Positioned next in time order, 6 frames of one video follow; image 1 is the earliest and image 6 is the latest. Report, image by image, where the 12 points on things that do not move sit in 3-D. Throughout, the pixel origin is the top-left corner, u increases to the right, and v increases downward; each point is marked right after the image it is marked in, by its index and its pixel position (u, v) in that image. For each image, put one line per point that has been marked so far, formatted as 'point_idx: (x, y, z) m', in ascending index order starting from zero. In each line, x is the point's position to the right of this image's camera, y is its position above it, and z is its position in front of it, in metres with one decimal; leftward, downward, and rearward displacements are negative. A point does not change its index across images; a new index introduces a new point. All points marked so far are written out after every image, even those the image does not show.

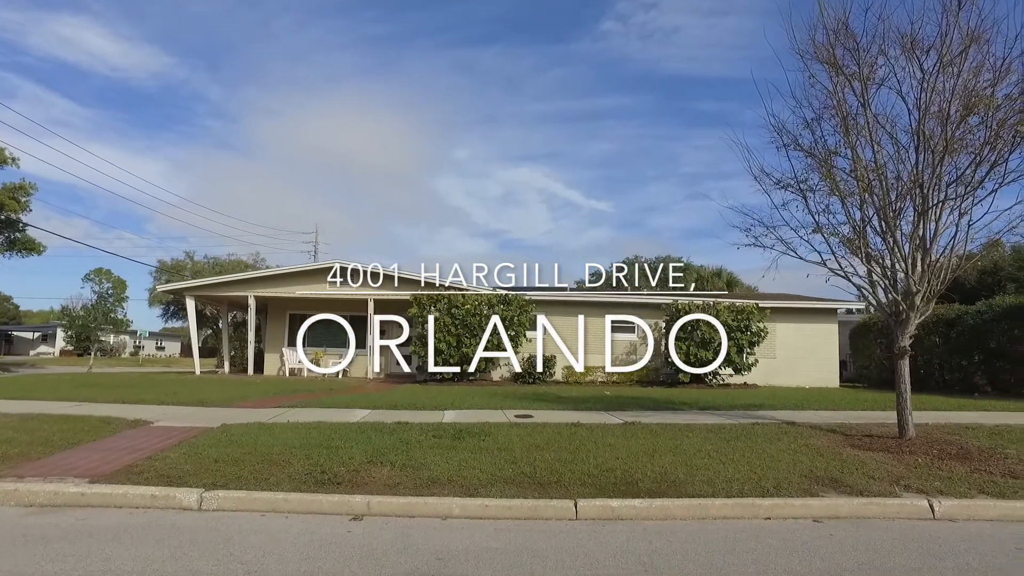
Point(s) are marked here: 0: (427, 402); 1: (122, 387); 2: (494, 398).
0: (-1.7, -2.3, +14.2) m
1: (-9.4, -2.4, +16.7) m
2: (-0.4, -2.5, +15.8) m
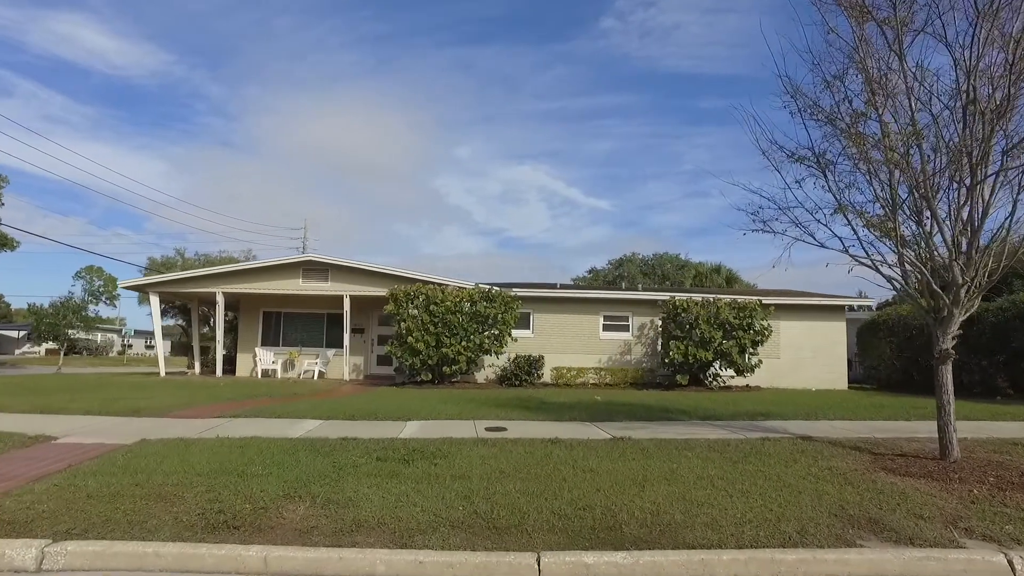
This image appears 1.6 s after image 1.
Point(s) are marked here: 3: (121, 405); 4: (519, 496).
0: (-2.2, -2.2, +12.6) m
1: (-9.9, -2.3, +15.1) m
2: (-0.8, -2.4, +14.3) m
3: (-6.9, -2.1, +12.3) m
4: (+0.1, -1.8, +6.1) m
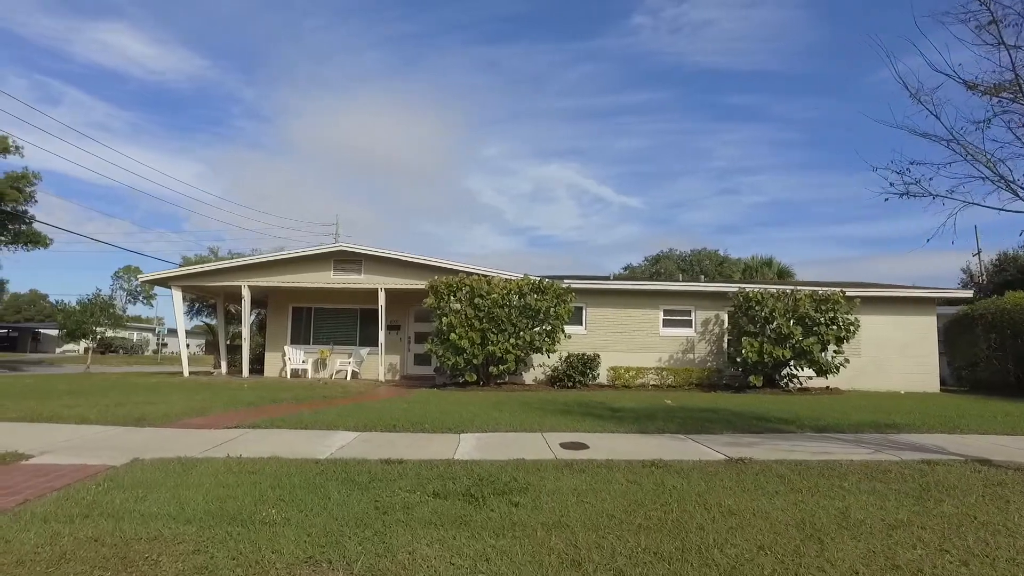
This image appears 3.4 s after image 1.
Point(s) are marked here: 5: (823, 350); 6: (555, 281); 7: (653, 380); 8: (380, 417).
0: (-1.1, -2.0, +10.7) m
1: (-8.7, -2.1, +13.5) m
2: (+0.3, -2.1, +12.3) m
3: (-5.9, -1.9, +10.6) m
4: (+0.8, -1.6, +4.1) m
5: (+8.1, -1.6, +18.0) m
6: (+1.1, +0.2, +17.4) m
7: (+3.9, -2.6, +19.4) m
8: (-2.0, -2.0, +10.5) m
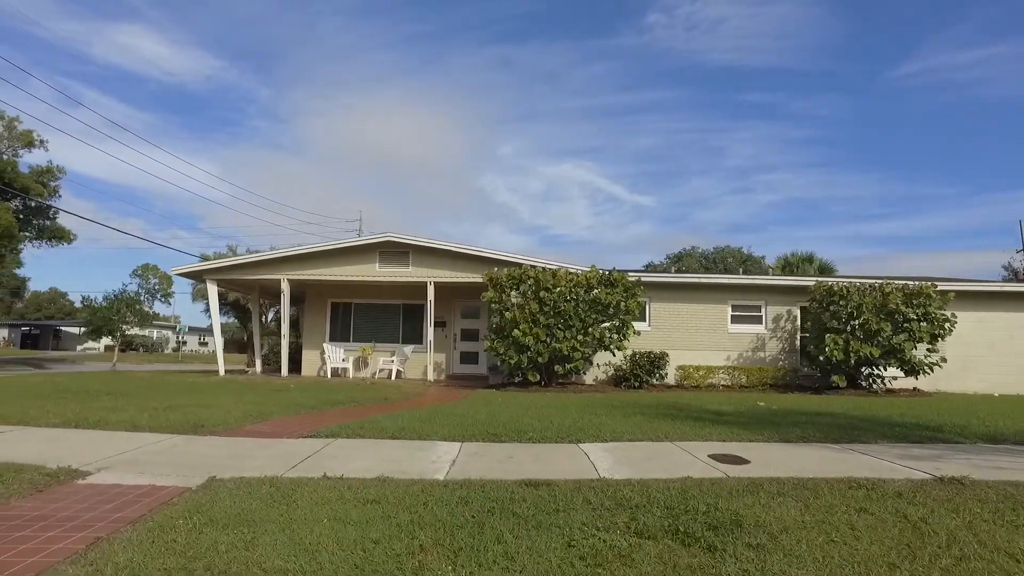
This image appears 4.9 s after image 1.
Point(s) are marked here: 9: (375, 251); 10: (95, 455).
0: (+0.3, -1.8, +9.4) m
1: (-7.2, -1.9, +12.4) m
2: (+1.7, -2.0, +11.0) m
3: (-4.5, -1.7, +9.3) m
4: (+2.1, -1.5, +2.7) m
5: (+9.6, -1.4, +16.5) m
6: (+2.6, +0.4, +16.0) m
7: (+5.5, -2.4, +18.0) m
8: (-0.6, -1.8, +9.2) m
9: (-3.8, +1.0, +19.3) m
10: (-3.9, -1.6, +6.5) m
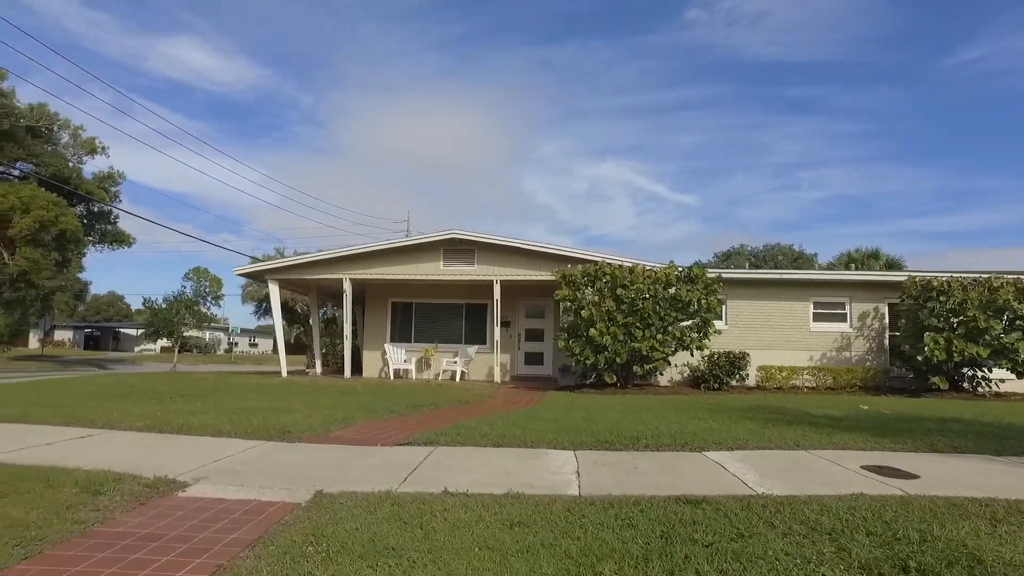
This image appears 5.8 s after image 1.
0: (+1.6, -1.7, +8.6) m
1: (-5.8, -1.9, +12.1) m
2: (+3.1, -1.9, +10.2) m
3: (-3.2, -1.7, +8.9) m
4: (+3.0, -1.4, +1.9) m
5: (+11.3, -1.3, +15.2) m
6: (+4.2, +0.4, +15.2) m
7: (+7.3, -2.3, +17.0) m
8: (+0.7, -1.7, +8.5) m
9: (-2.0, +1.1, +18.8) m
10: (-2.8, -1.5, +6.0) m
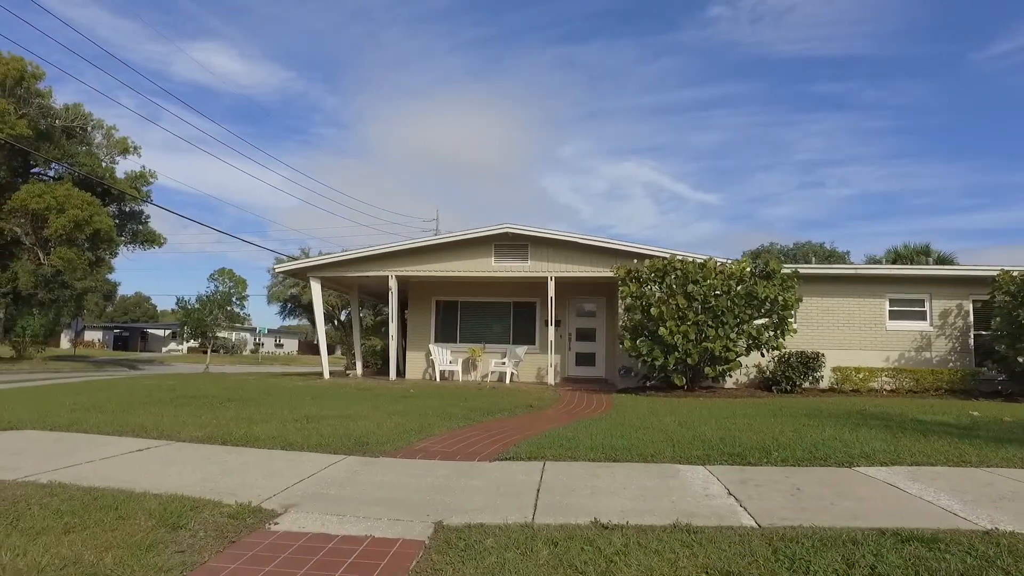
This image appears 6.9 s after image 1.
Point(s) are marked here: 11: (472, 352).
0: (+2.7, -1.6, +7.6) m
1: (-4.6, -1.8, +11.3) m
2: (+4.2, -1.8, +9.1) m
3: (-2.1, -1.6, +8.0) m
4: (+3.9, -1.3, +0.9) m
5: (+12.5, -1.2, +14.0) m
6: (+5.5, +0.5, +14.1) m
7: (+8.6, -2.2, +15.8) m
8: (+1.7, -1.6, +7.5) m
9: (-0.6, +1.1, +17.9) m
10: (-1.8, -1.5, +5.1) m
11: (-1.1, -1.8, +19.4) m
